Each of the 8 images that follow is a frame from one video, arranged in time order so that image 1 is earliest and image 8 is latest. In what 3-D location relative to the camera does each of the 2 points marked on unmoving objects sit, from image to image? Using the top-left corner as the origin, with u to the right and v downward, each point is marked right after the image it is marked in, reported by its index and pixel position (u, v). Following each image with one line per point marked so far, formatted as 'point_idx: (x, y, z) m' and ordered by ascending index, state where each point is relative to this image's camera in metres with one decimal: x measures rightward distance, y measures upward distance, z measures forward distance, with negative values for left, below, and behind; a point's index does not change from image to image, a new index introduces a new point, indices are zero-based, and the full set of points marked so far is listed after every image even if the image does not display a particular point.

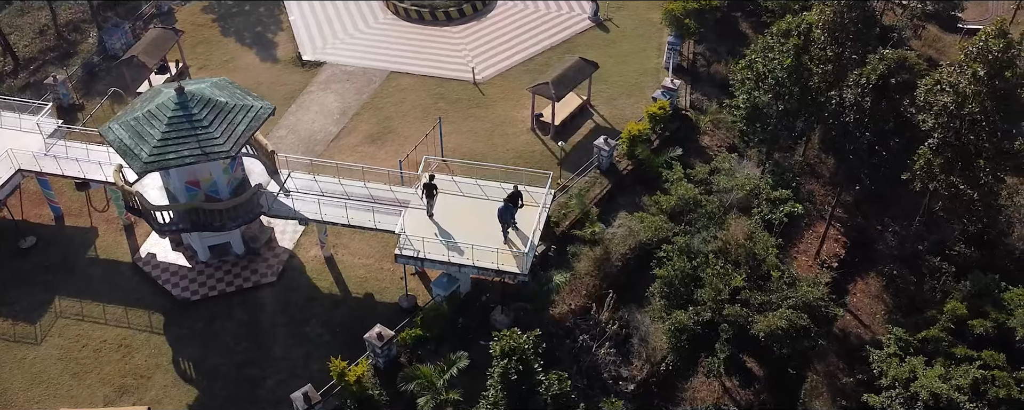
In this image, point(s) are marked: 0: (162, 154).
0: (-8.7, +1.3, +20.0) m
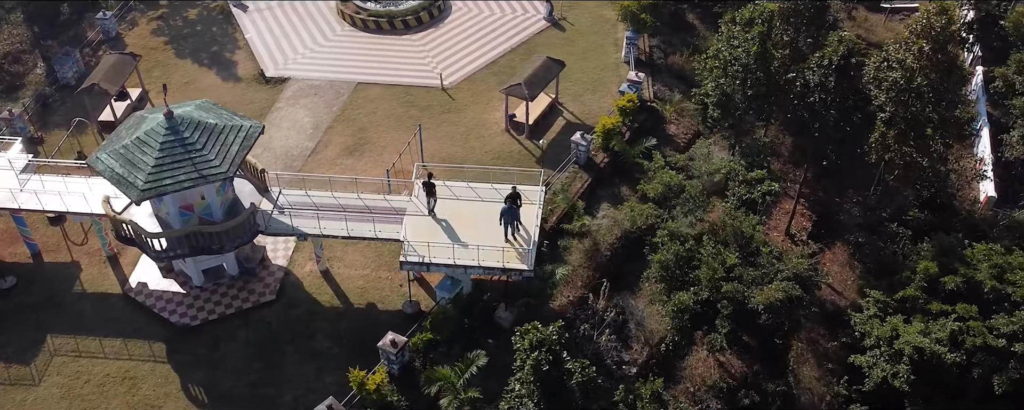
0: (-8.7, +0.6, +19.8) m
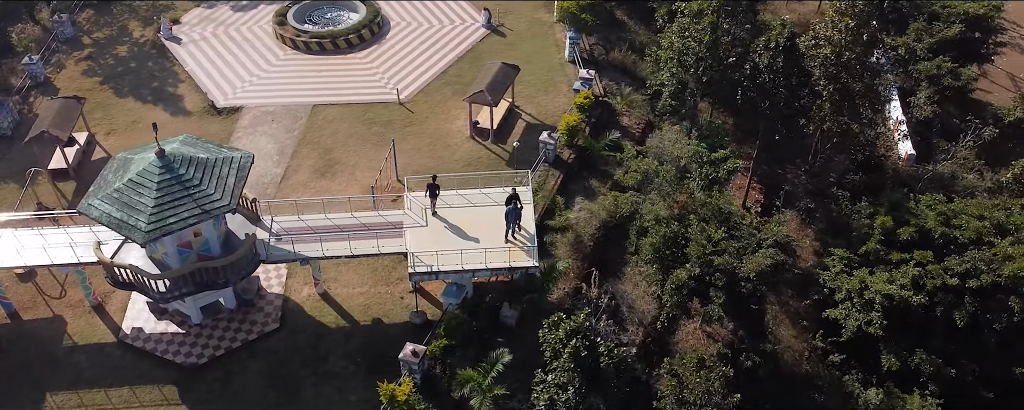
0: (-8.5, -0.4, +19.5) m
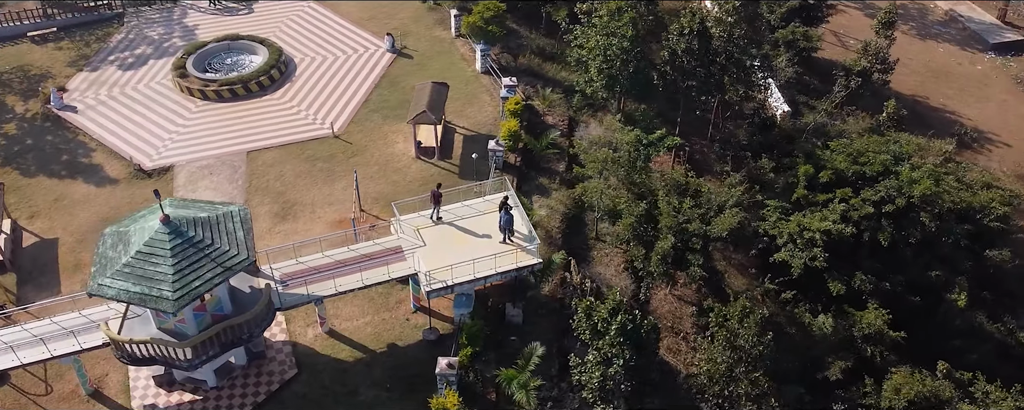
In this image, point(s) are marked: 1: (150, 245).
0: (-7.8, -1.9, +19.1) m
1: (-8.7, -1.0, +19.3) m
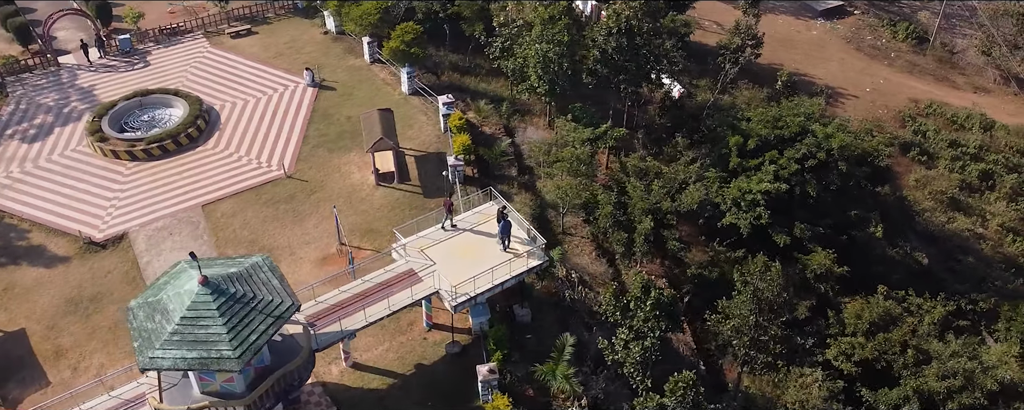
0: (-6.4, -3.2, +19.0) m
1: (-7.5, -2.5, +19.0) m
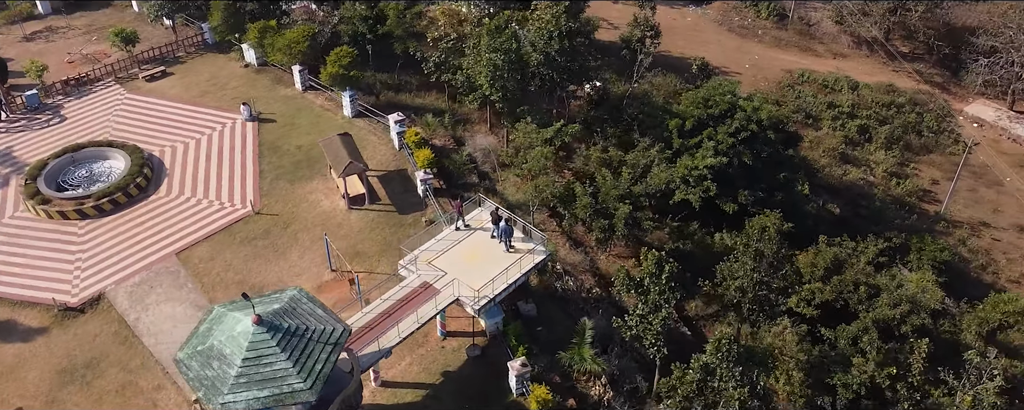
0: (-4.9, -4.0, +19.3) m
1: (-6.0, -3.4, +19.0) m
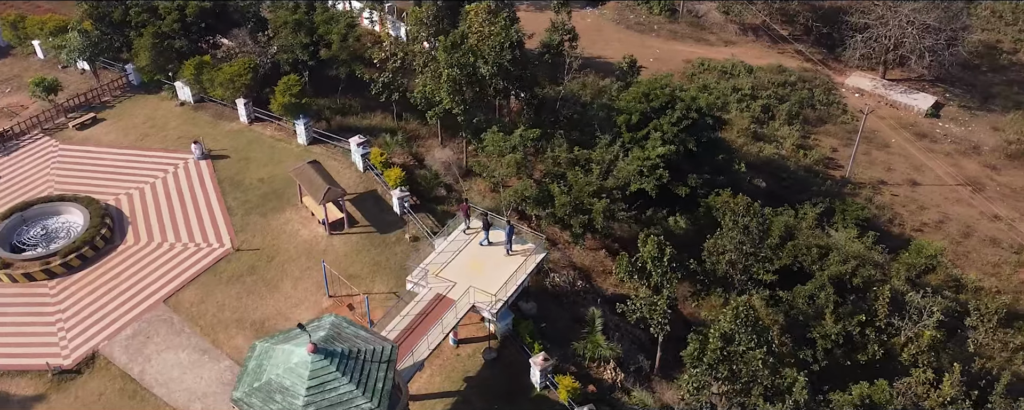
0: (-3.5, -4.6, +19.8) m
1: (-4.6, -4.1, +19.4) m
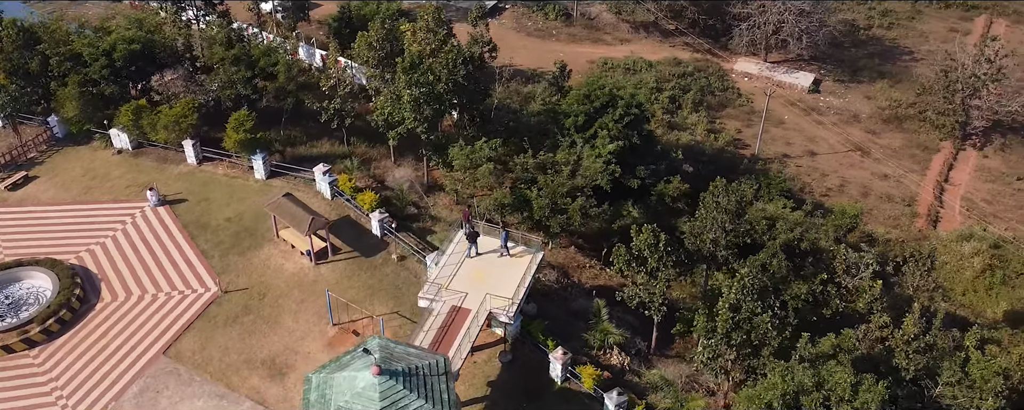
0: (-1.9, -5.1, +20.5) m
1: (-3.0, -4.7, +19.9) m
